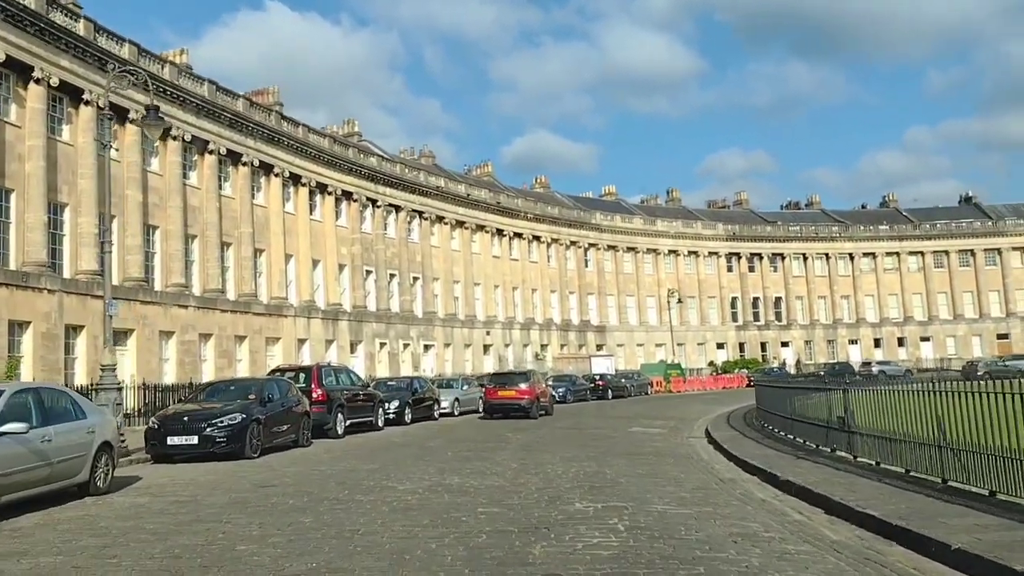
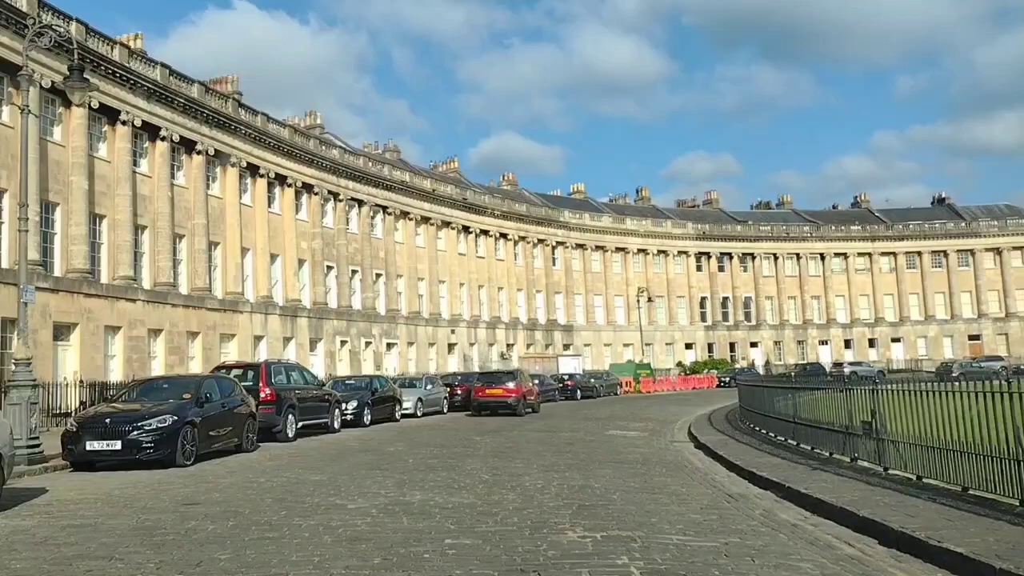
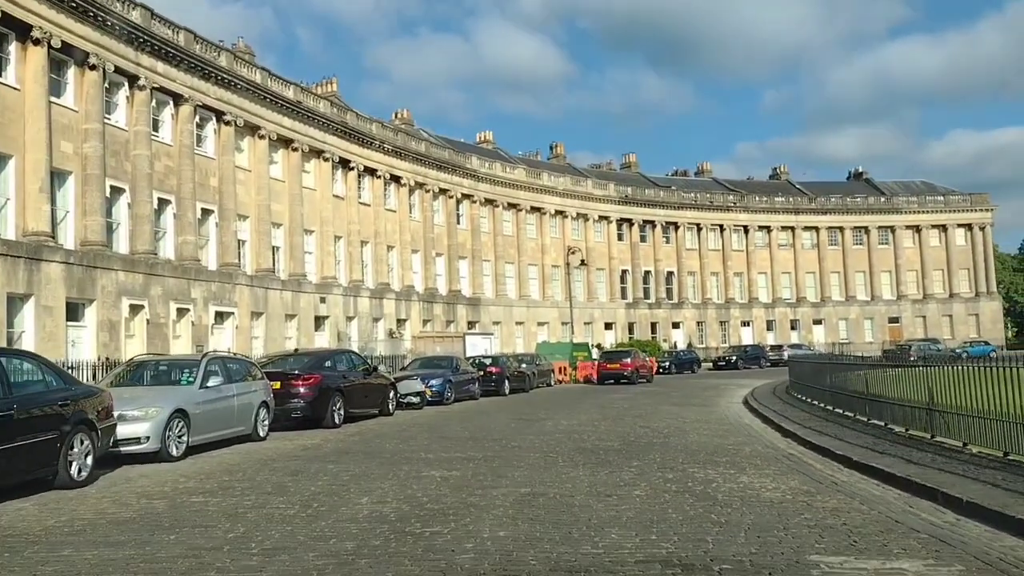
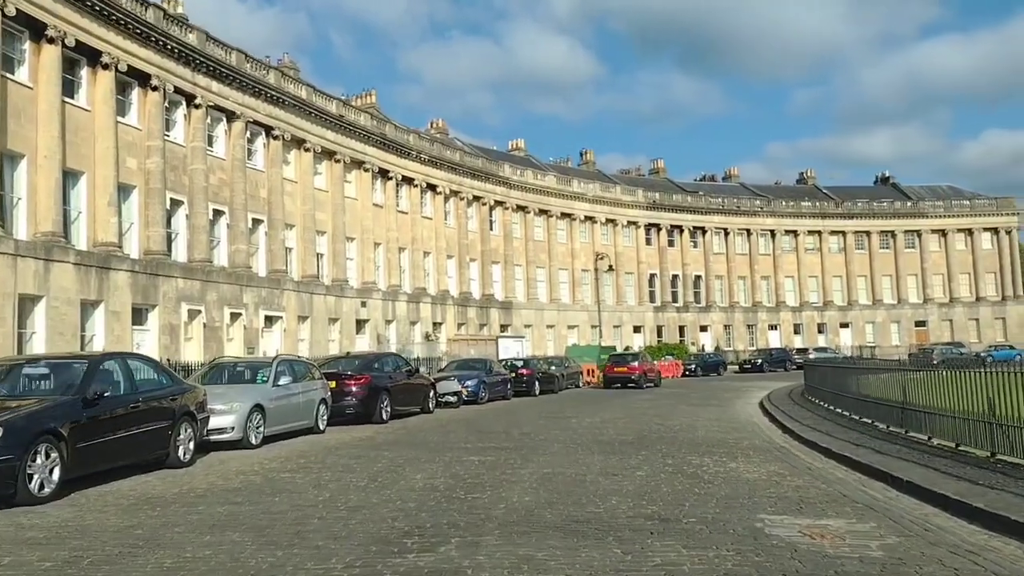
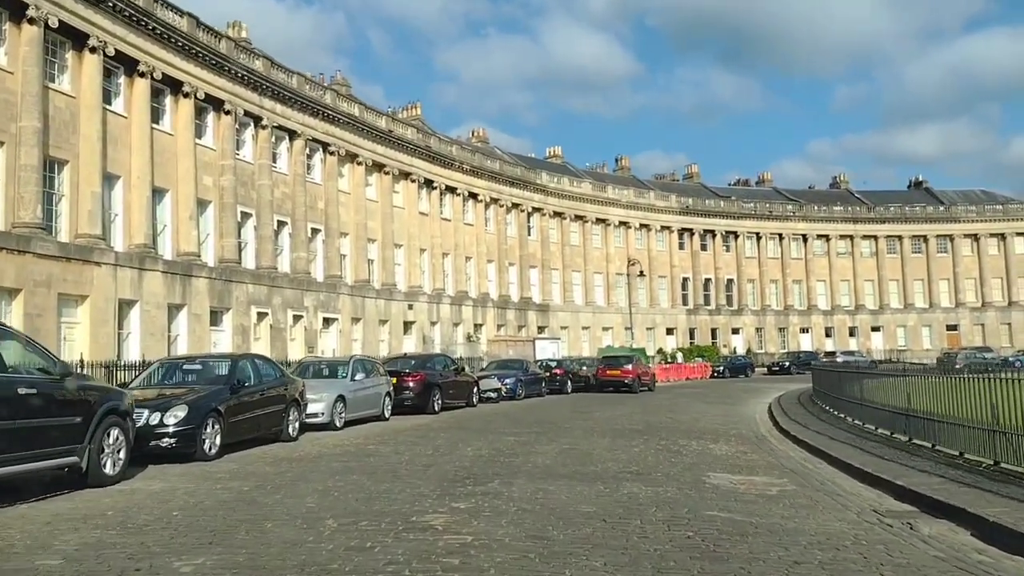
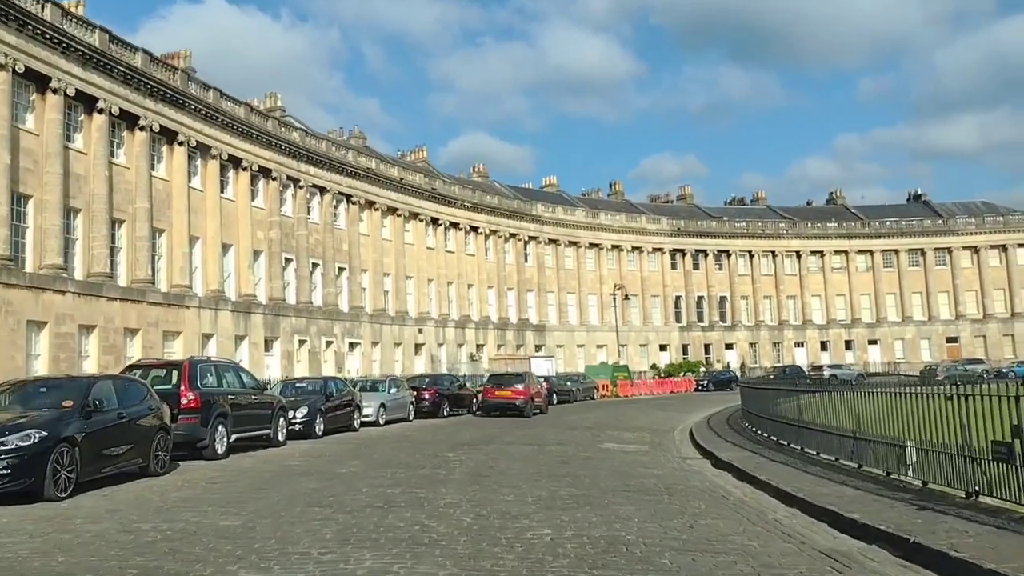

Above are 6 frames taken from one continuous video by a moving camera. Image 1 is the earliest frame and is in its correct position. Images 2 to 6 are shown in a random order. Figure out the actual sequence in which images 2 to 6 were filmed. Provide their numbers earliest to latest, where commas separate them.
2, 6, 5, 4, 3
